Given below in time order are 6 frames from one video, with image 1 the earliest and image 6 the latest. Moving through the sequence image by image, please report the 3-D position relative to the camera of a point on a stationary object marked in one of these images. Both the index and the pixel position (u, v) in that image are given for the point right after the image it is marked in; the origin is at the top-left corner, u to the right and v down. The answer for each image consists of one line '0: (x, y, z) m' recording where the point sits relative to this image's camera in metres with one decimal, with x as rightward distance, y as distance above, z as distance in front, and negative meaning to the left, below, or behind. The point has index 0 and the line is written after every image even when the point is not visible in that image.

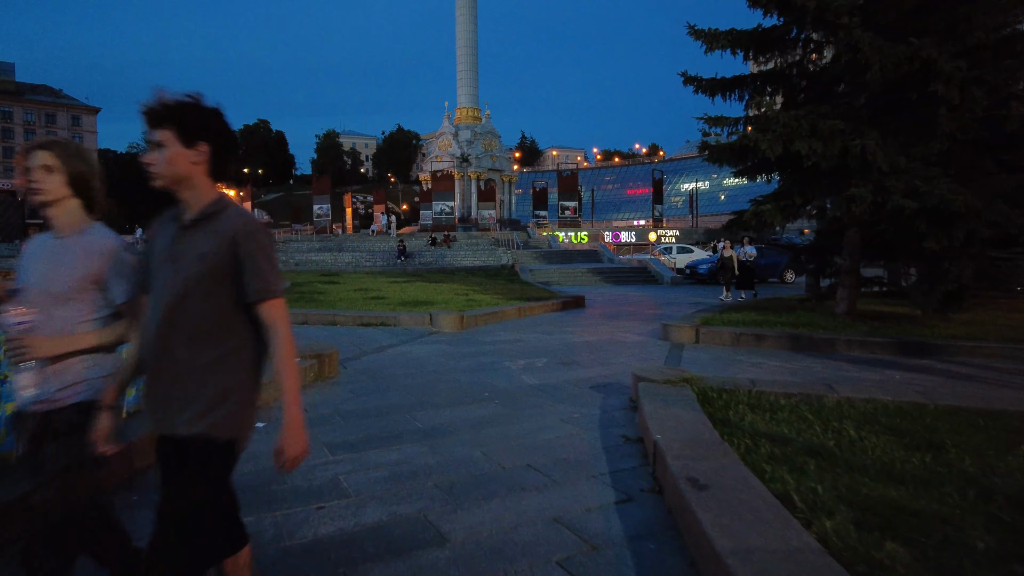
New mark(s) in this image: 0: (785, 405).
0: (+2.2, -0.9, +5.3) m
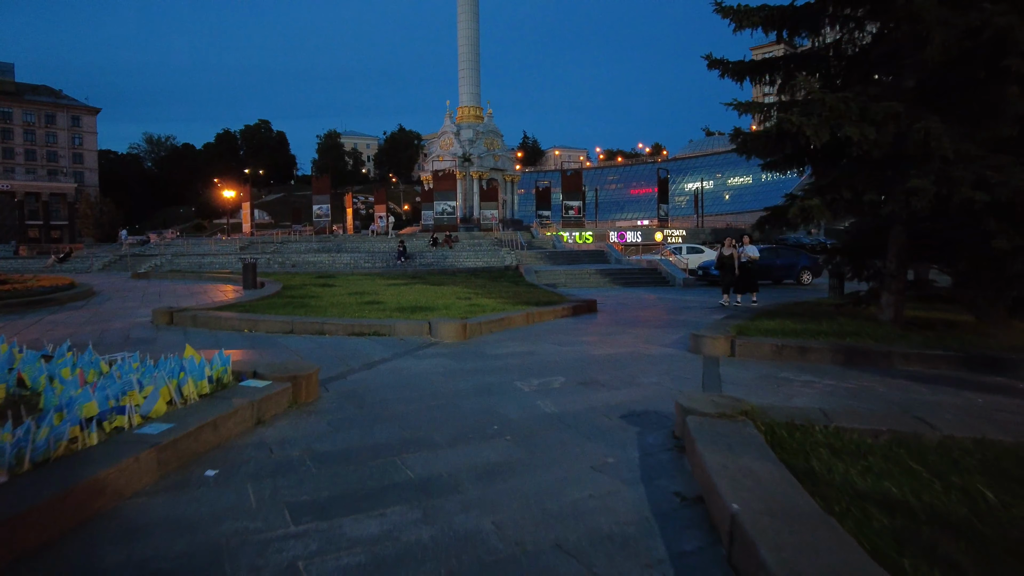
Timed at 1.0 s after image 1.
0: (+2.3, -1.0, +4.2) m
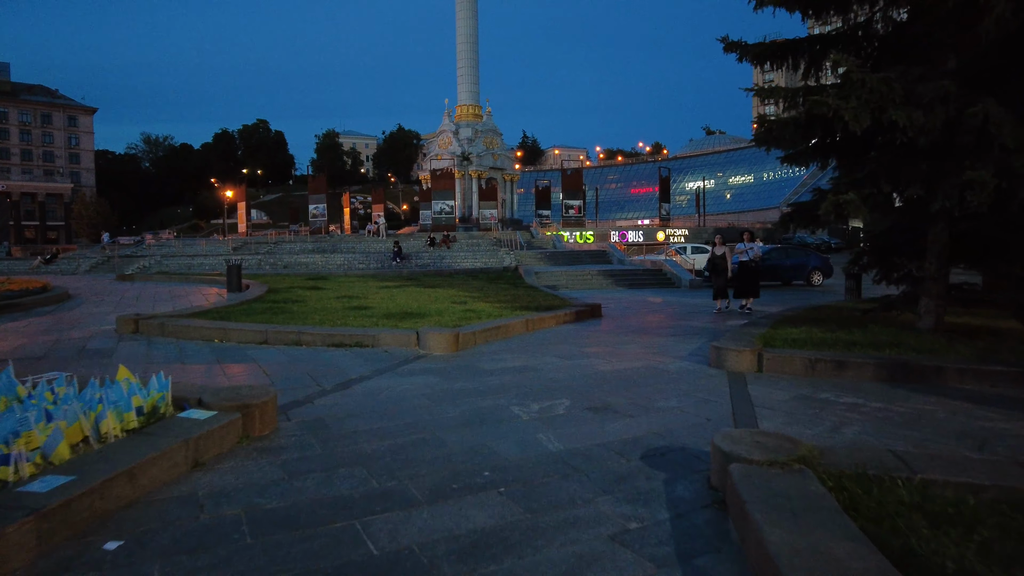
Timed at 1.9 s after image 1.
0: (+2.3, -1.1, +3.2) m
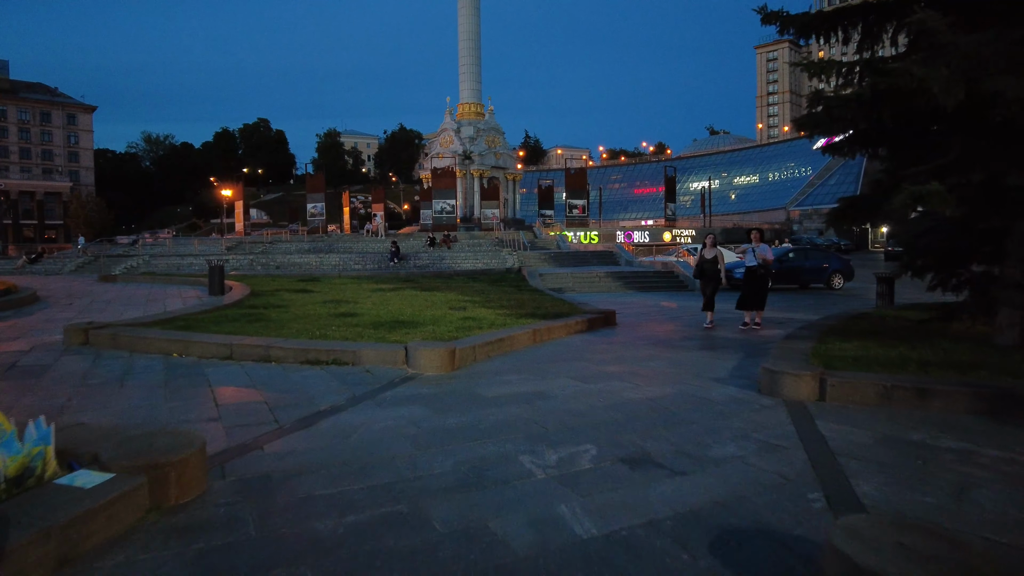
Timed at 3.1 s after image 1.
0: (+2.3, -1.2, +1.9) m
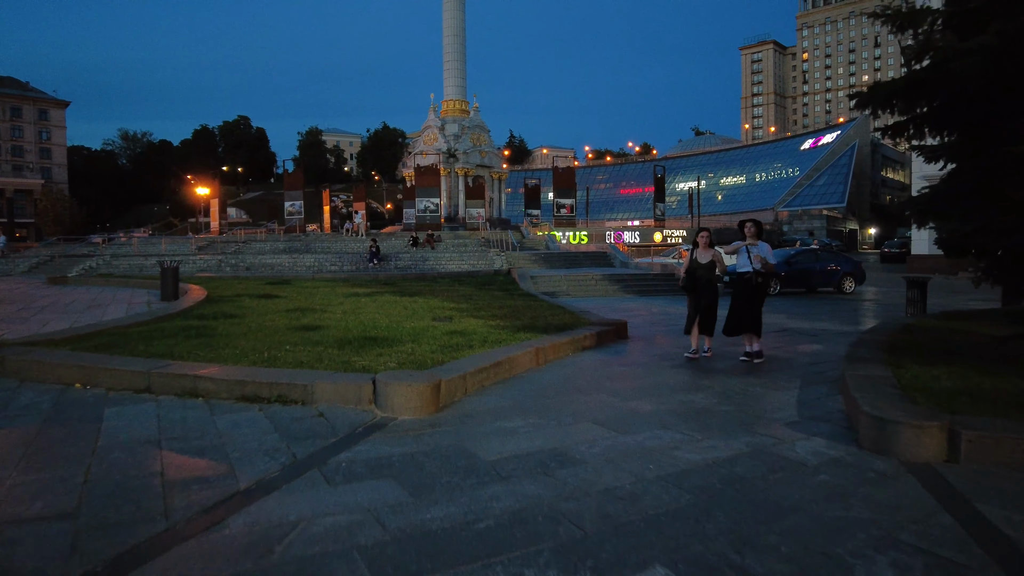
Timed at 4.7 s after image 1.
0: (+2.5, -1.3, +0.1) m
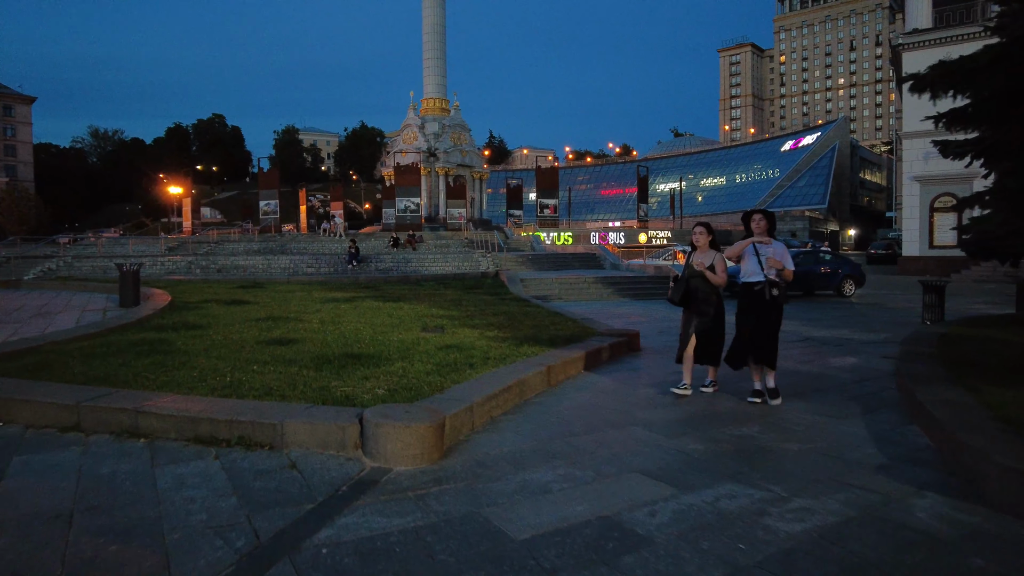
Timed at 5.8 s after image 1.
0: (+2.8, -1.4, -0.9) m
